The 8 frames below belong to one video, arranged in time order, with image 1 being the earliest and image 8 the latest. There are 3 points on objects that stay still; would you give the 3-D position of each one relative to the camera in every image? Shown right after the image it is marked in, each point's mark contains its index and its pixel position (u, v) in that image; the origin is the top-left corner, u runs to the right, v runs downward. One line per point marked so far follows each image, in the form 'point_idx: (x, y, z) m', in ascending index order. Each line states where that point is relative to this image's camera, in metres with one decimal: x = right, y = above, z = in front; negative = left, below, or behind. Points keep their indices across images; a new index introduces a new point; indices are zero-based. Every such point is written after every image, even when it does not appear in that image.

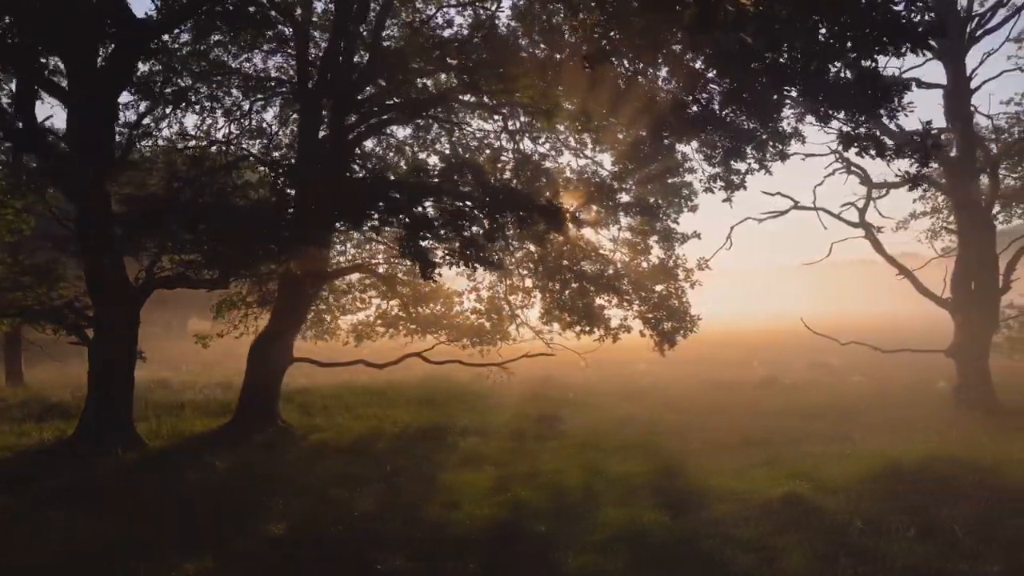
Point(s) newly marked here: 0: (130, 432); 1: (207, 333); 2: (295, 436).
0: (-4.4, -1.6, +11.1) m
1: (-4.5, -0.7, +14.1) m
2: (-2.5, -1.6, +10.8) m
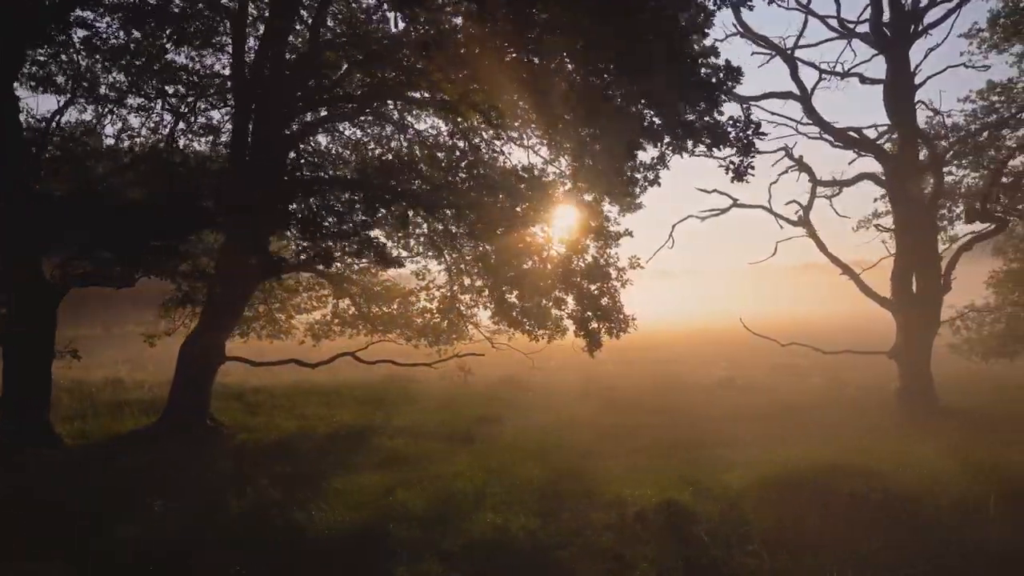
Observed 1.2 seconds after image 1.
0: (-5.2, -1.6, +10.9) m
1: (-5.2, -0.6, +13.9) m
2: (-3.2, -1.6, +10.7) m
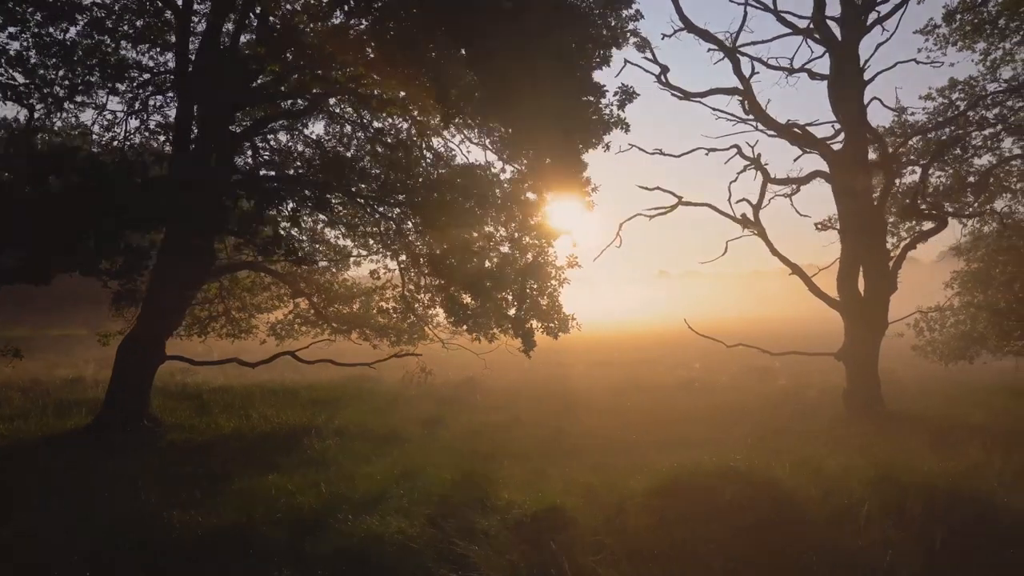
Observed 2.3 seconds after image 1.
0: (-5.8, -1.6, +10.8) m
1: (-5.8, -0.6, +13.8) m
2: (-3.8, -1.6, +10.5) m
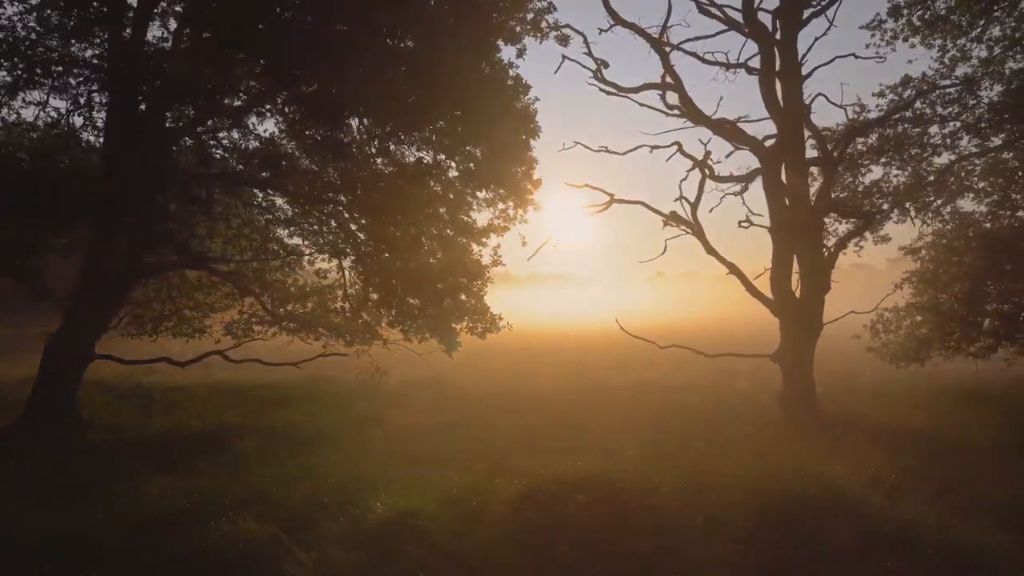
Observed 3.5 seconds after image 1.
0: (-6.5, -1.6, +10.7) m
1: (-6.5, -0.6, +13.7) m
2: (-4.6, -1.6, +10.4) m
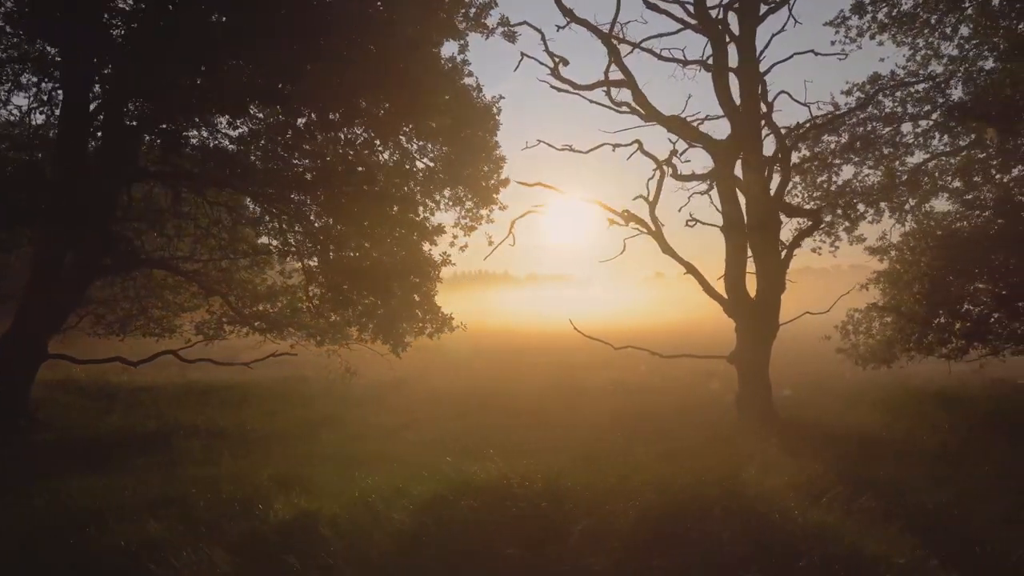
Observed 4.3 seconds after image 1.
0: (-7.0, -1.6, +10.7) m
1: (-6.9, -0.6, +13.7) m
2: (-5.1, -1.6, +10.3) m
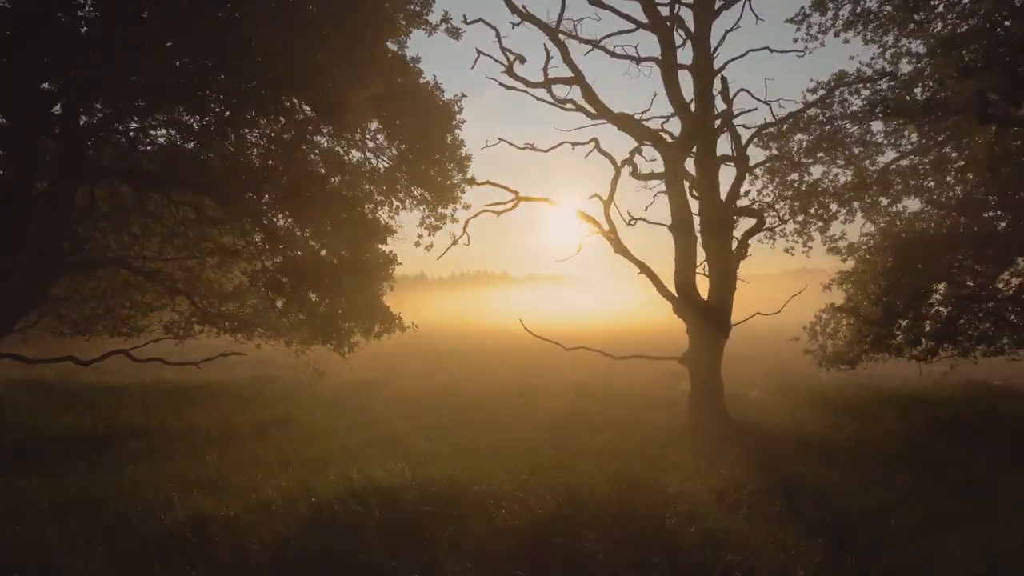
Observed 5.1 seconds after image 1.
0: (-7.5, -1.5, +10.6) m
1: (-7.4, -0.6, +13.6) m
2: (-5.6, -1.6, +10.3) m
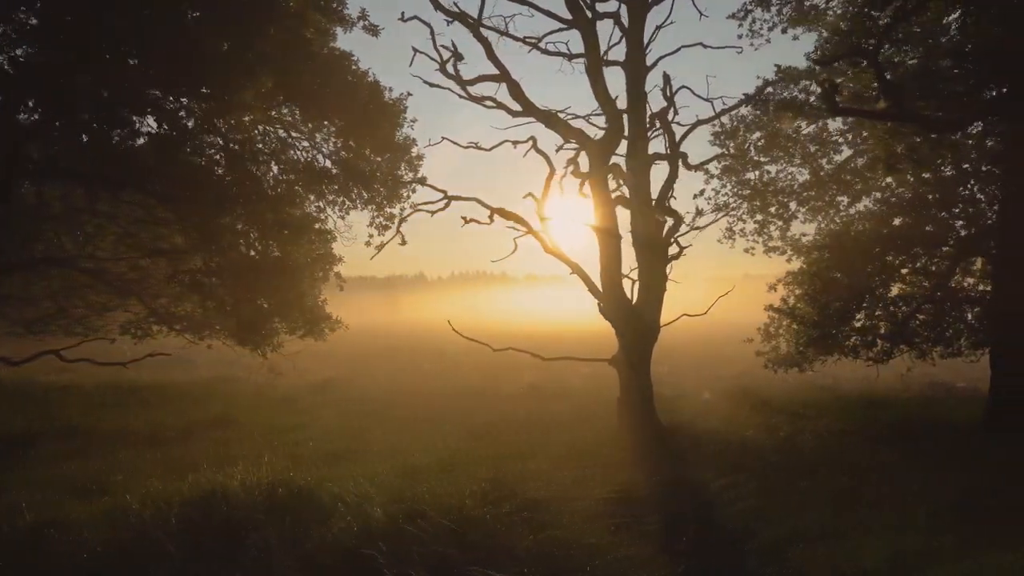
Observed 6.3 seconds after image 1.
0: (-8.2, -1.5, +10.6) m
1: (-8.1, -0.6, +13.6) m
2: (-6.3, -1.6, +10.2) m
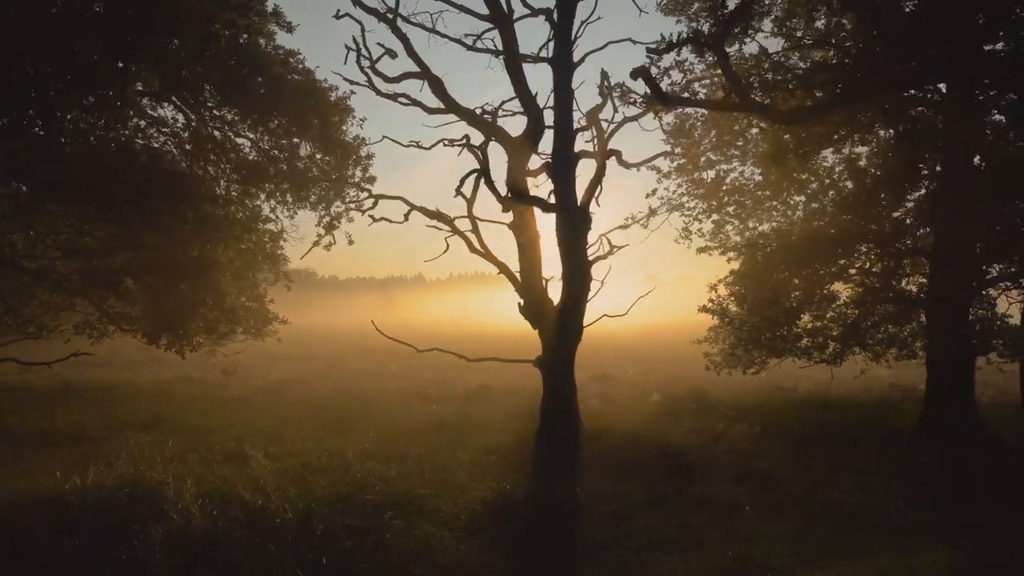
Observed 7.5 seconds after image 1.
0: (-9.0, -1.5, +10.6) m
1: (-8.7, -0.6, +13.6) m
2: (-7.0, -1.6, +10.2) m
